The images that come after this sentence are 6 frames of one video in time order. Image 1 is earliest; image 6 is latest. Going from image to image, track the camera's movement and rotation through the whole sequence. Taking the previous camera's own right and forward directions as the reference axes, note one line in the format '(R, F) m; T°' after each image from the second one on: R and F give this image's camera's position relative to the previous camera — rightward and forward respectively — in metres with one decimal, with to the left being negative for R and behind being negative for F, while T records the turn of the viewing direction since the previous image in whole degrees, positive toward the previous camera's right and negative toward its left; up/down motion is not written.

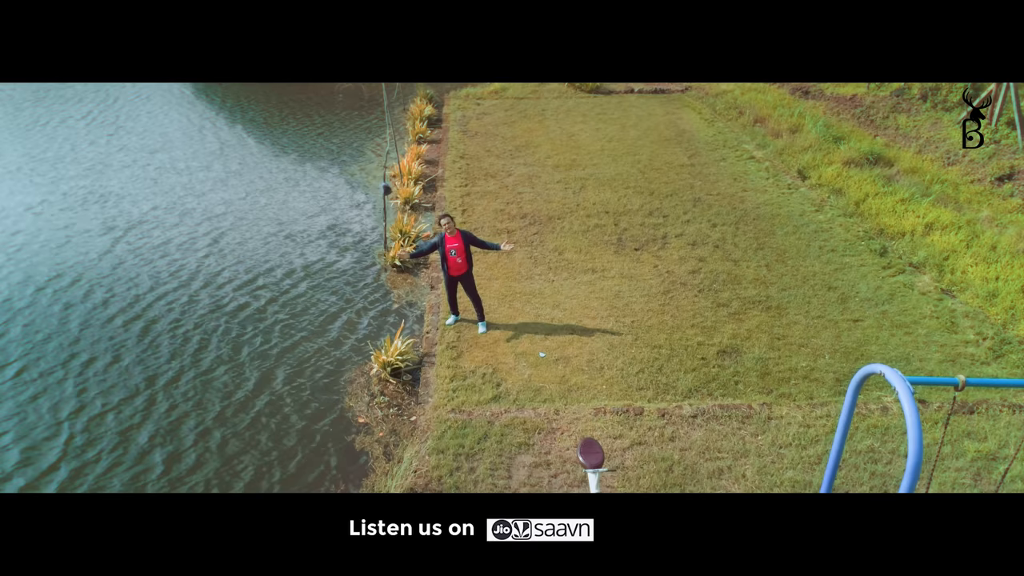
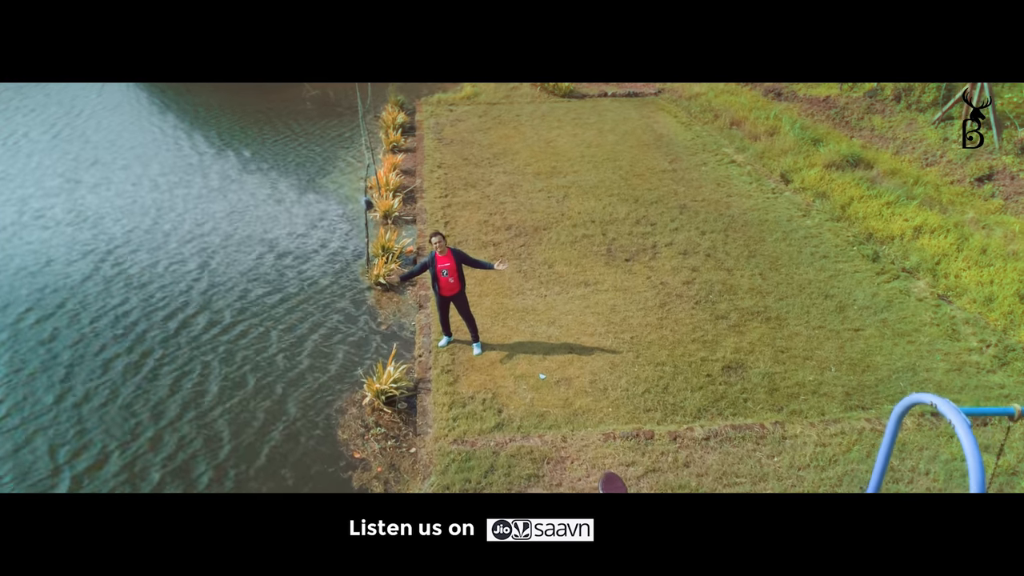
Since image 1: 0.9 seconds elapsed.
(-0.3, +0.3) m; +3°
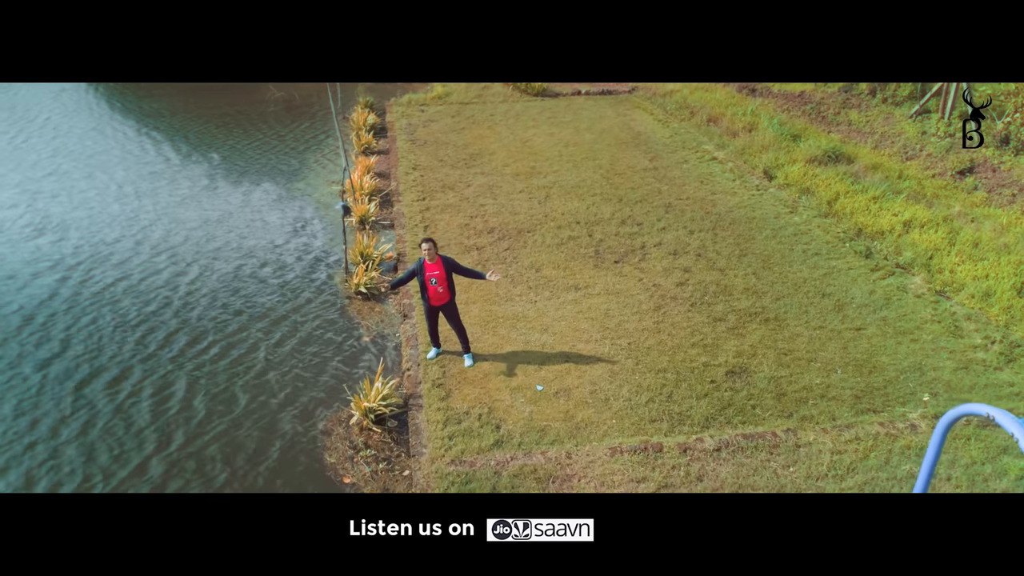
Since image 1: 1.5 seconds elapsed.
(-0.3, +0.4) m; +3°
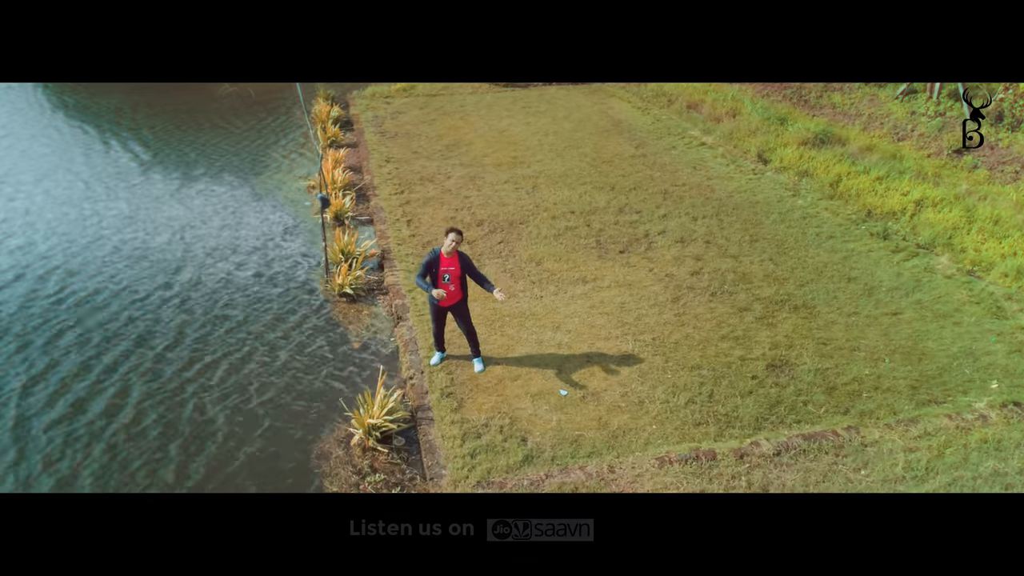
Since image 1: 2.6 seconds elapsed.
(-0.6, +0.9) m; +4°
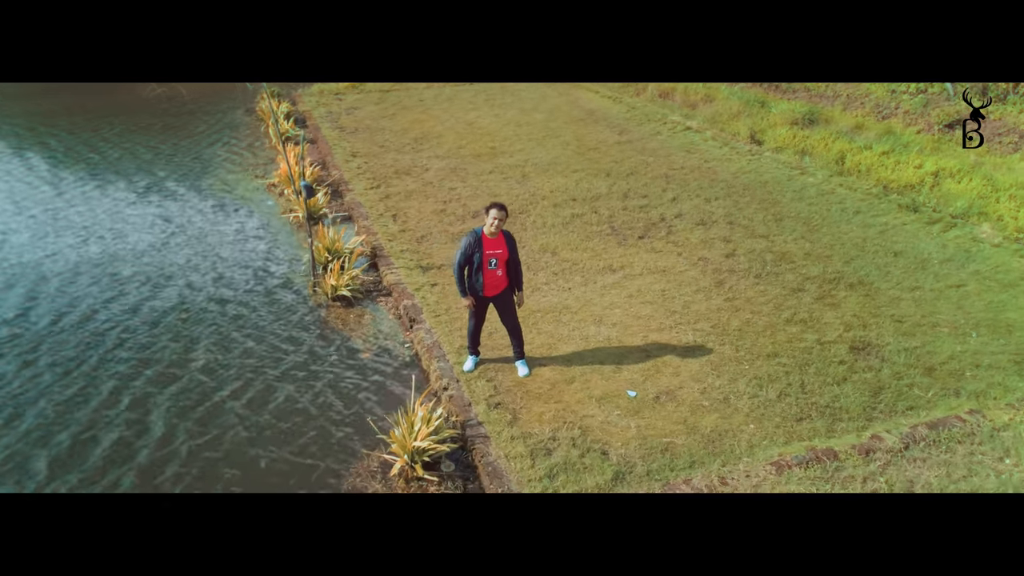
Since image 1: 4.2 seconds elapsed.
(-0.9, +1.1) m; +6°
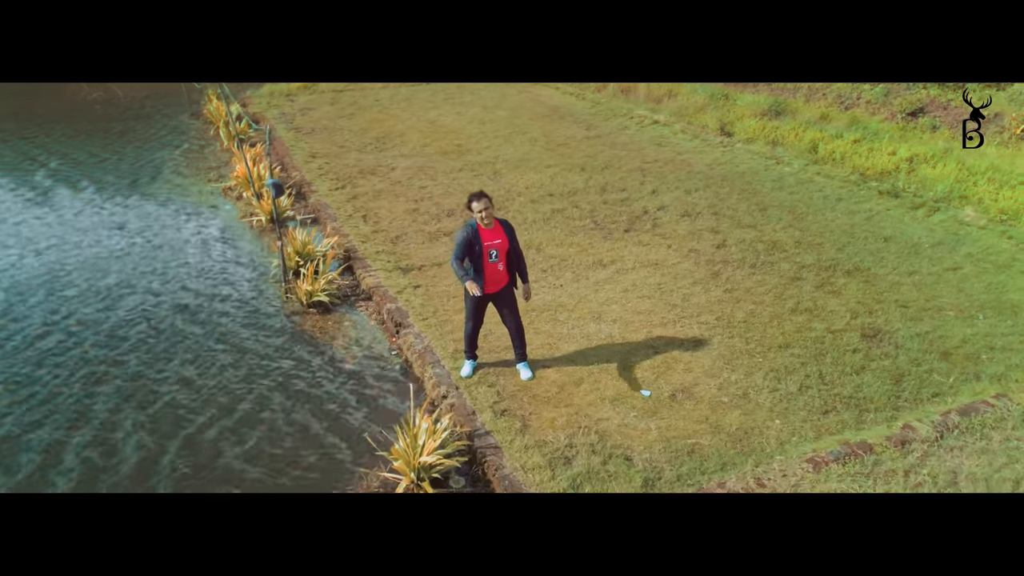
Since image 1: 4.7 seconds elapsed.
(-0.4, +0.4) m; +4°
